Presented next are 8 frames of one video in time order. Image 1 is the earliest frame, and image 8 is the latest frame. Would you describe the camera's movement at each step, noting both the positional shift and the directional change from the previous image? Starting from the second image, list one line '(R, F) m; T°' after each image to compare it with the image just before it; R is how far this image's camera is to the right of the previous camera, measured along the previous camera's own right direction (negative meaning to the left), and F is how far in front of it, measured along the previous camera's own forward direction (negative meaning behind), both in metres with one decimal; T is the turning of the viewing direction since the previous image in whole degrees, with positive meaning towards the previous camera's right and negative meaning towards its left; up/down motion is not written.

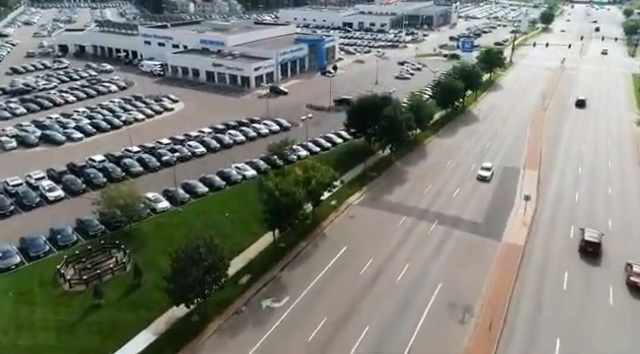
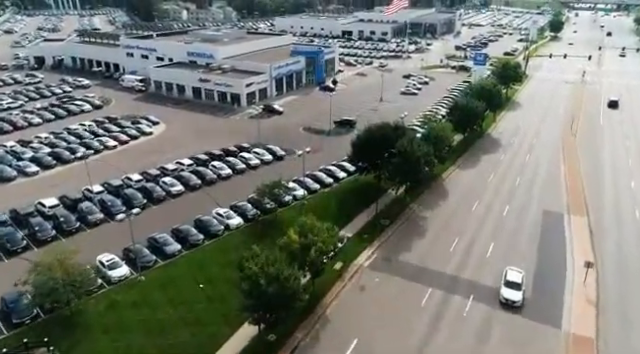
(-0.2, +7.7) m; 0°
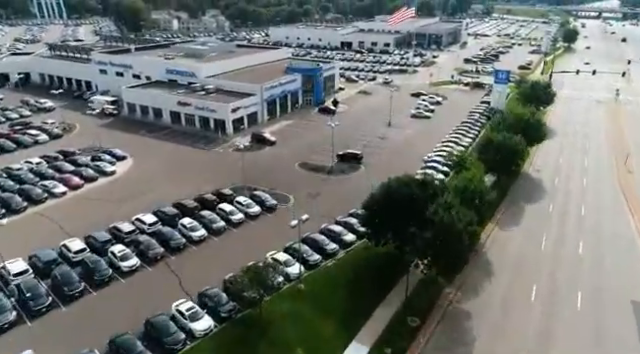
(-0.2, +9.9) m; 0°
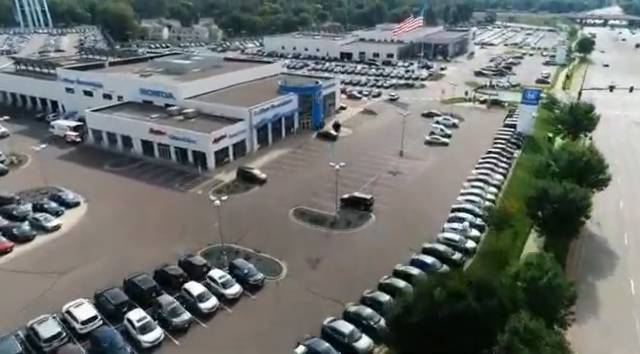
(-0.2, +9.5) m; 0°
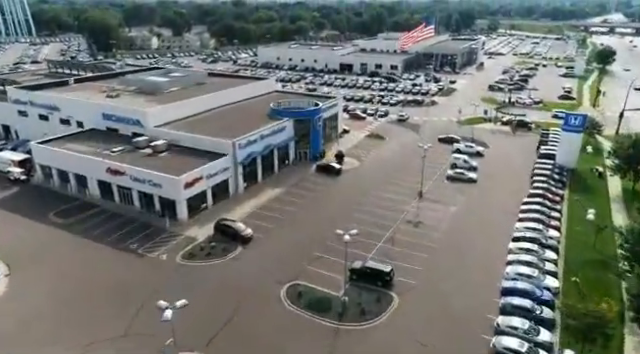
(-0.3, +10.0) m; 0°
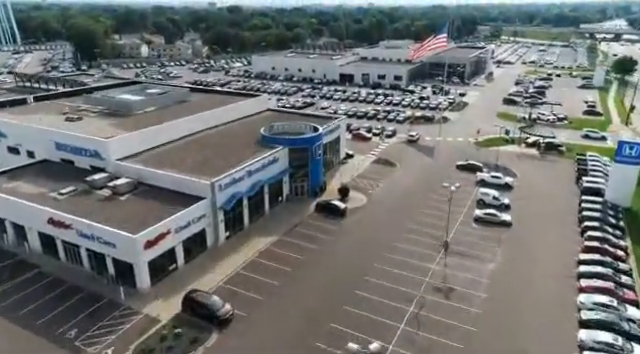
(-0.2, +8.5) m; 0°
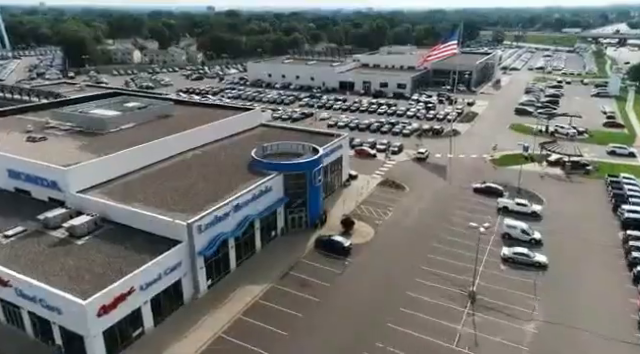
(-0.1, +5.9) m; 0°
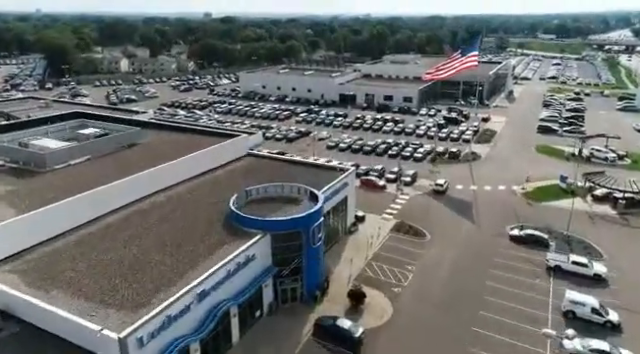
(-0.1, +9.2) m; 0°
